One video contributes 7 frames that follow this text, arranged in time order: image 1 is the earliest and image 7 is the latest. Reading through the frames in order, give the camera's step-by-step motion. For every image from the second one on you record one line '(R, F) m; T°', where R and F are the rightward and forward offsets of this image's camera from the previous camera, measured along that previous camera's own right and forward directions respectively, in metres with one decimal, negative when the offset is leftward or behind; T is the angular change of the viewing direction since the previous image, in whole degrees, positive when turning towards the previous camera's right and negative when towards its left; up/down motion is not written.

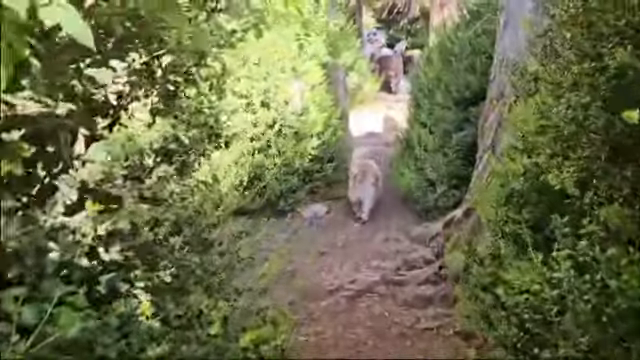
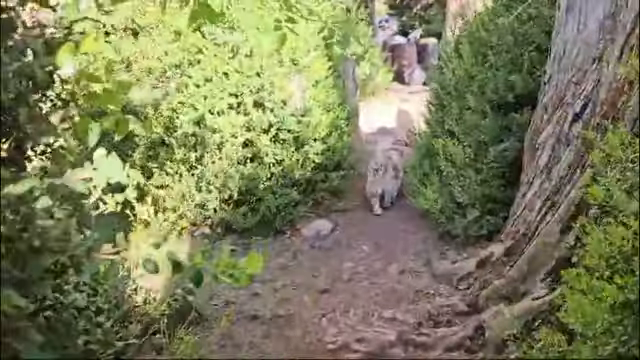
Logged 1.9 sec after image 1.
(+0.1, +1.3) m; -1°
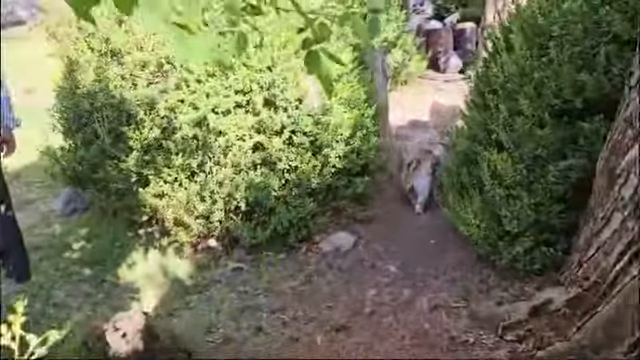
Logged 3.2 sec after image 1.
(+0.1, +0.9) m; -3°
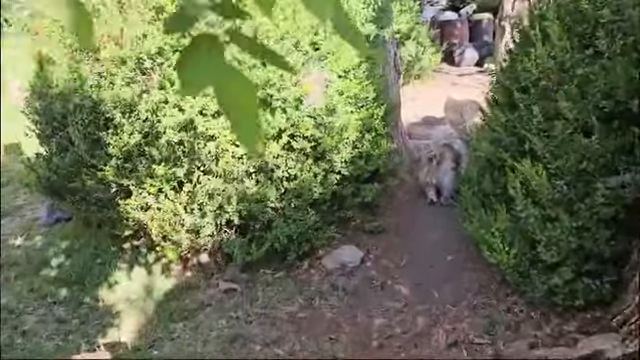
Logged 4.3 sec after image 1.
(+0.1, +0.7) m; -1°
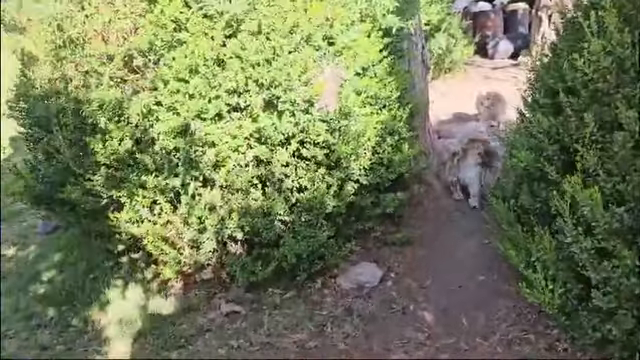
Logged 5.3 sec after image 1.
(+0.1, +0.6) m; -3°
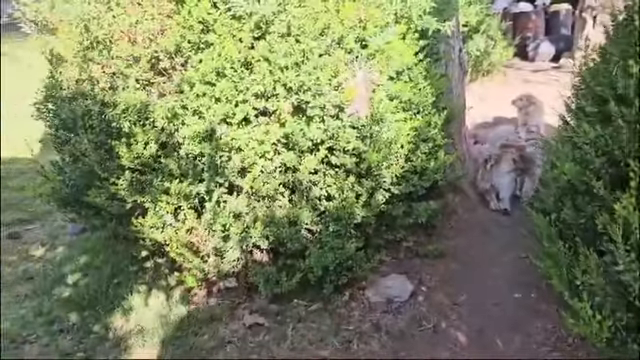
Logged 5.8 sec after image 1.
(0.0, +0.2) m; -3°
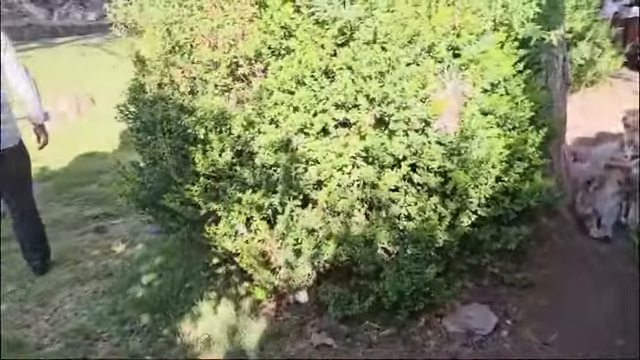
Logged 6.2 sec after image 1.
(0.0, +0.3) m; -9°
